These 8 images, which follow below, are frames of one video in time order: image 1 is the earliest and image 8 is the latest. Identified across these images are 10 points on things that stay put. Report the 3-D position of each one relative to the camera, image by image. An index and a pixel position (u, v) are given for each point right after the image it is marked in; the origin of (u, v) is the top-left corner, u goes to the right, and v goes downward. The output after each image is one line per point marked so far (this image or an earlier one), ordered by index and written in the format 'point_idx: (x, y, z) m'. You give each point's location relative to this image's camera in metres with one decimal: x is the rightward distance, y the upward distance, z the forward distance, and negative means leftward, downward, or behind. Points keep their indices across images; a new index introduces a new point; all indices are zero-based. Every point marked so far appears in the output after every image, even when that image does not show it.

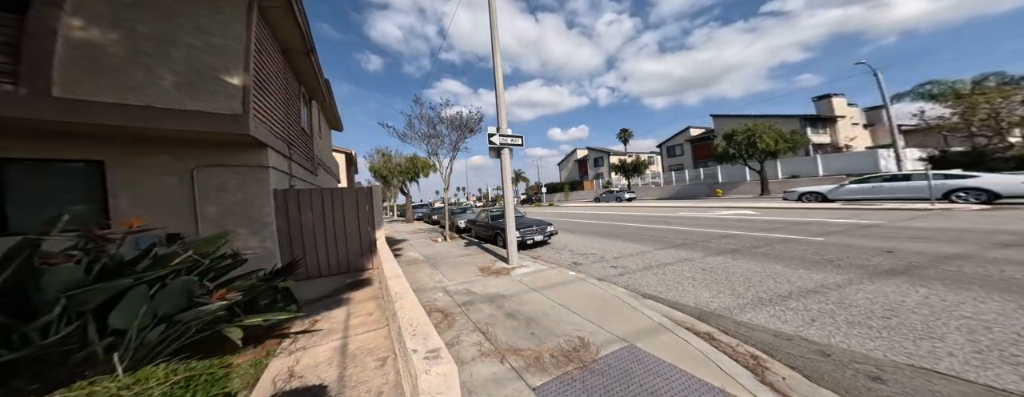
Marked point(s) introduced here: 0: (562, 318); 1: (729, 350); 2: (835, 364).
0: (+0.6, -1.5, +3.3) m
1: (+2.6, -1.8, +3.3) m
2: (+3.6, -1.9, +3.1) m
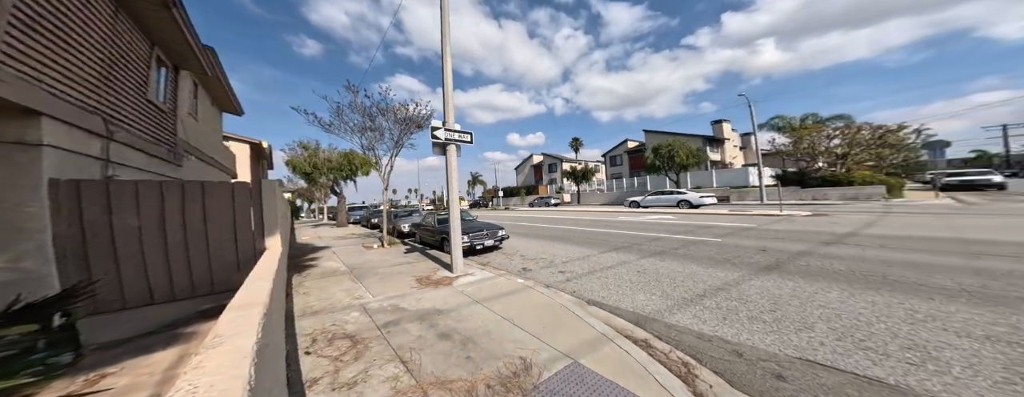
0: (-0.1, -1.5, +3.0) m
1: (+1.9, -2.0, +3.3) m
2: (+2.9, -2.0, +3.3) m
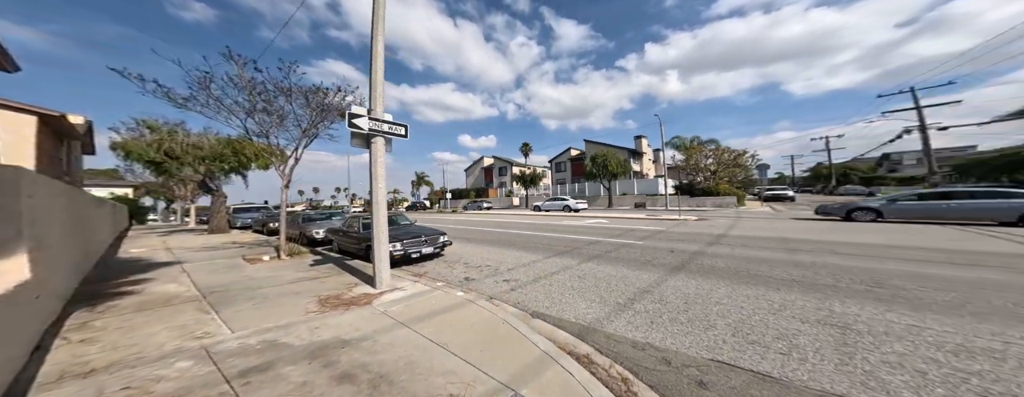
0: (-0.7, -1.5, +2.5) m
1: (+1.1, -2.1, +3.2) m
2: (+2.1, -2.2, +3.4) m
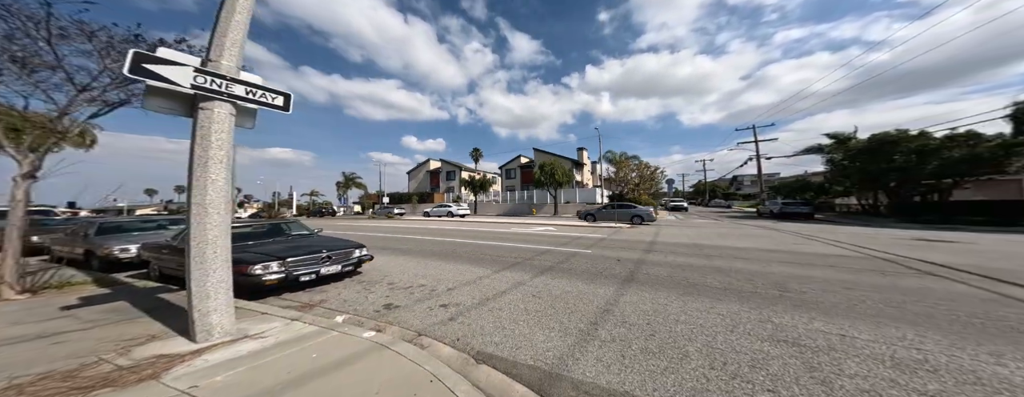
0: (-1.1, -1.5, +1.1) m
1: (+0.5, -2.1, +2.2) m
2: (+1.5, -2.2, +2.5) m
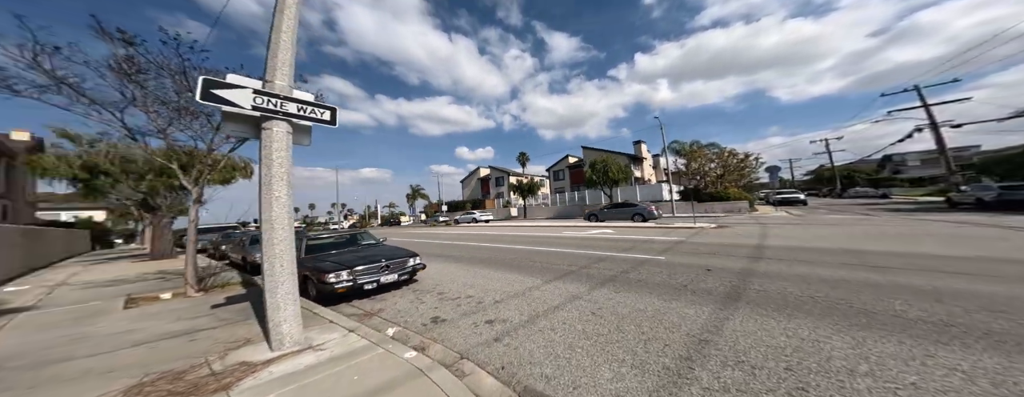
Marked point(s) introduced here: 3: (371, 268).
0: (-1.1, -1.6, +0.8) m
1: (+0.8, -2.1, +1.4) m
2: (+1.9, -2.2, +1.5) m
3: (-2.9, -1.4, +5.5) m
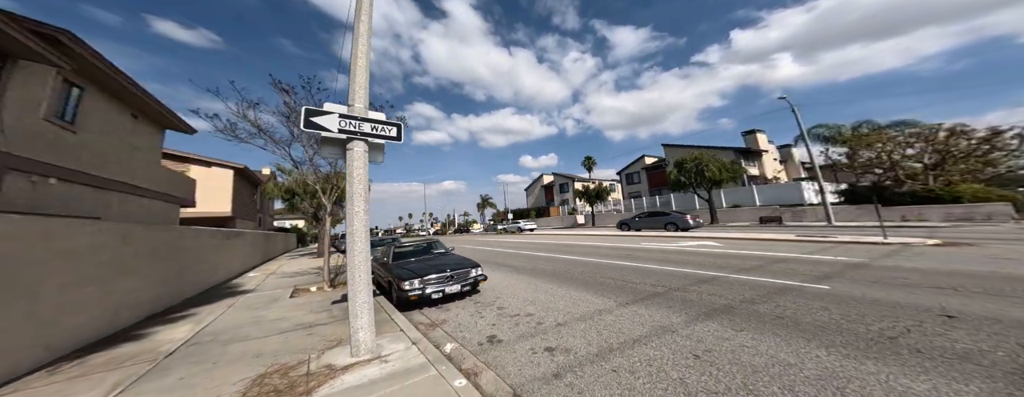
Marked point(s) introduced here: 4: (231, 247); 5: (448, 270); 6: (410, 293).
0: (-1.1, -1.7, +0.6) m
1: (+0.9, -2.2, +0.7) m
2: (+2.0, -2.2, +0.5) m
3: (-1.5, -1.6, +5.6) m
4: (-13.5, -2.3, +13.3) m
5: (-1.3, -1.5, +5.8) m
6: (-2.1, -1.9, +5.4) m
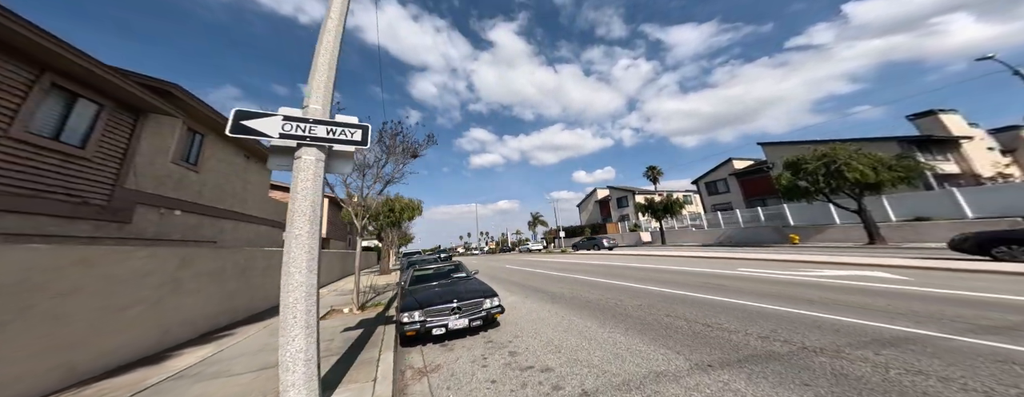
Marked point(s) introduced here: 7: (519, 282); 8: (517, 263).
0: (-1.8, -1.6, -0.3) m
1: (+0.2, -2.0, -0.8) m
2: (+1.1, -2.0, -1.2) m
3: (-1.2, -1.9, +4.6) m
4: (-11.2, -3.6, +14.7) m
5: (-1.0, -1.8, +4.7) m
6: (-1.7, -2.2, +4.5) m
7: (+0.3, -3.2, +10.4) m
8: (+0.5, -4.8, +20.0) m
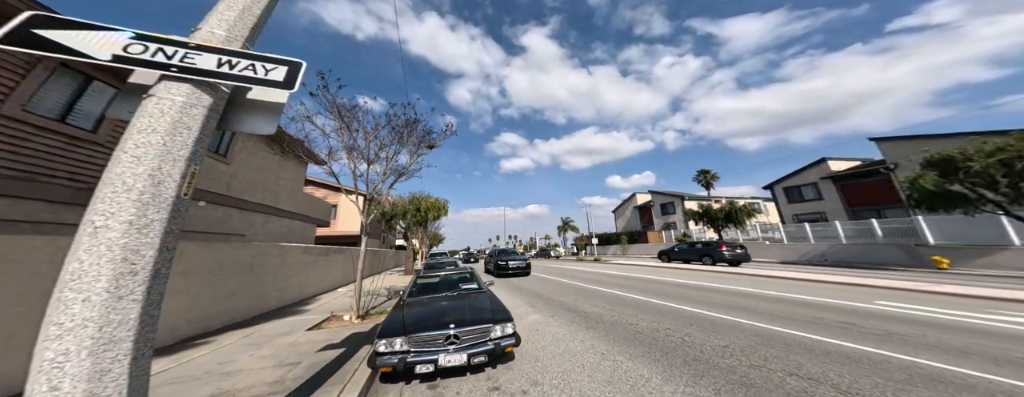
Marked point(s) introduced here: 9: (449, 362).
0: (-2.2, -1.3, -1.5) m
1: (-0.3, -1.7, -2.2) m
2: (+0.6, -1.7, -2.7) m
3: (-1.0, -1.7, +3.3) m
4: (-9.8, -3.4, +14.4) m
5: (-0.7, -1.6, +3.4) m
6: (-1.6, -1.9, +3.2) m
7: (+1.1, -3.2, +8.9) m
8: (+2.3, -5.0, +18.3) m
9: (-0.7, -1.9, +3.1) m
